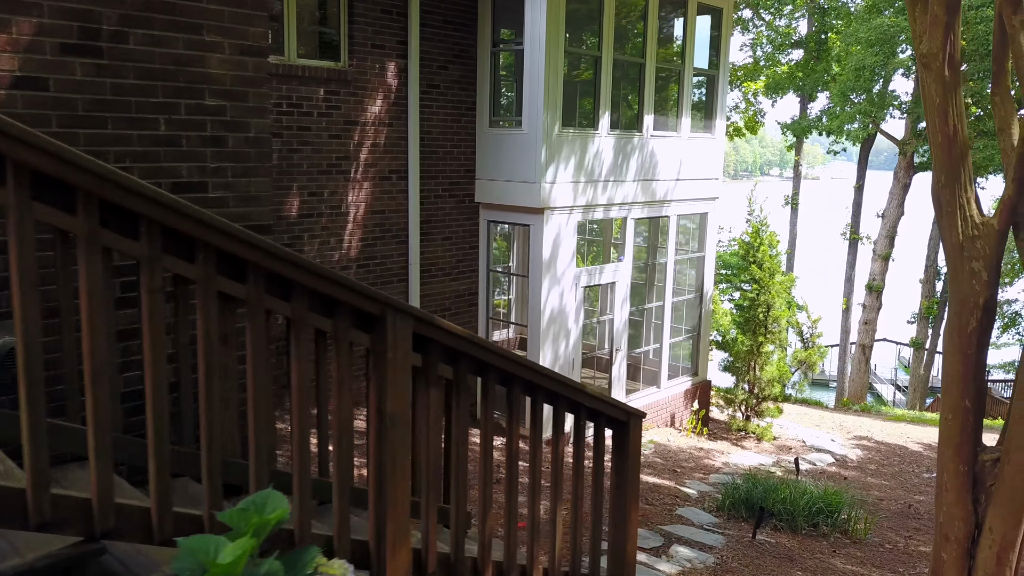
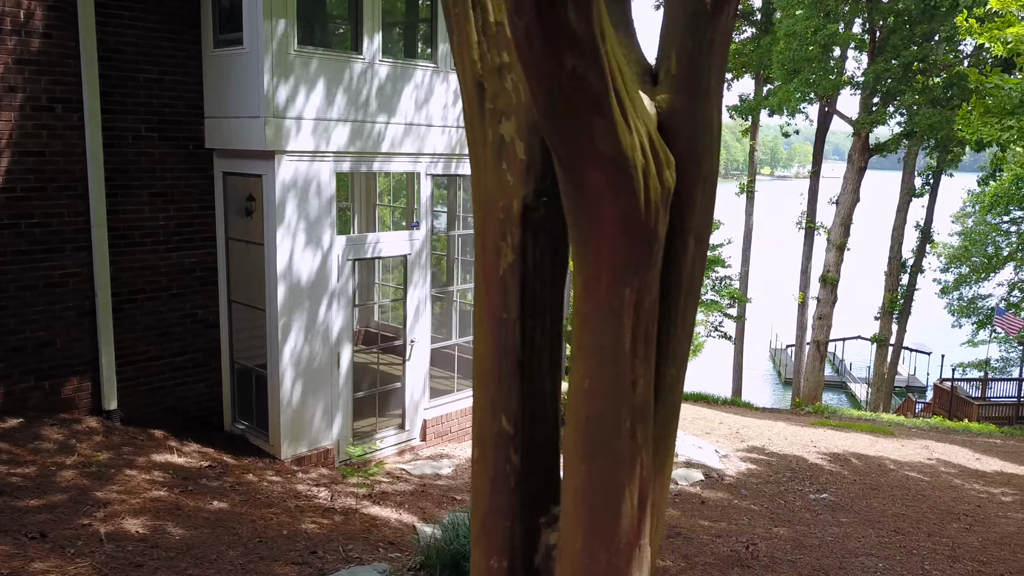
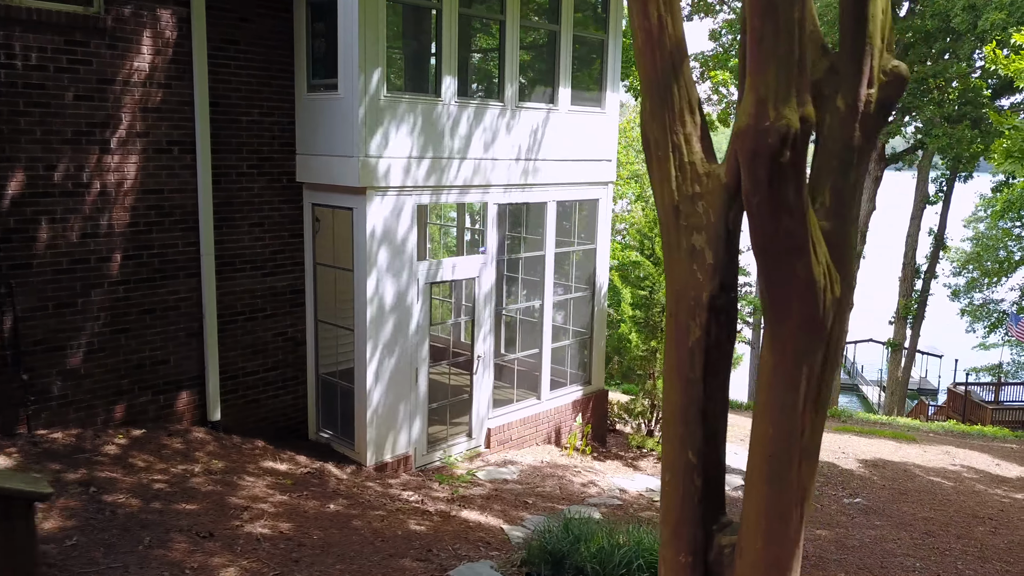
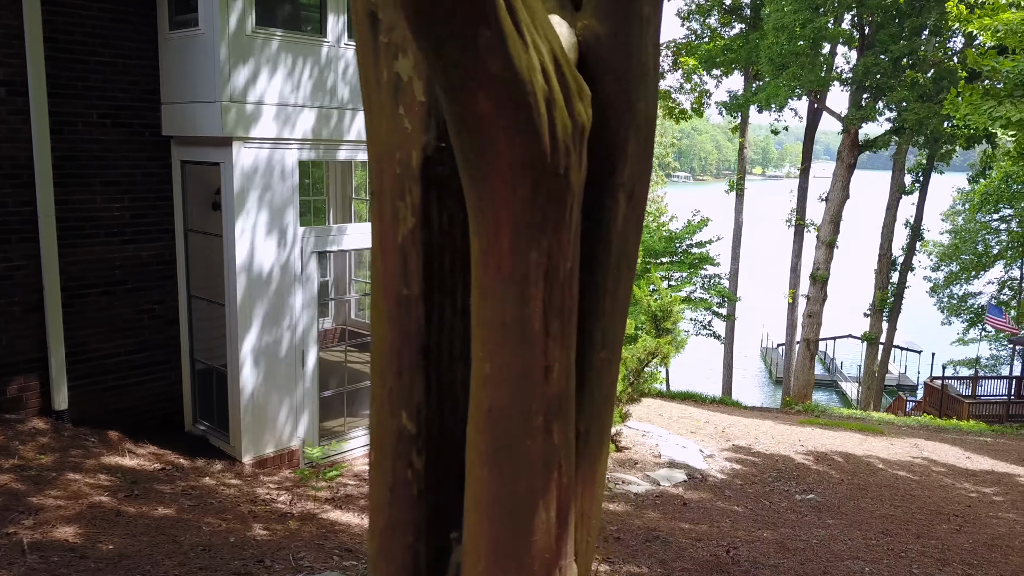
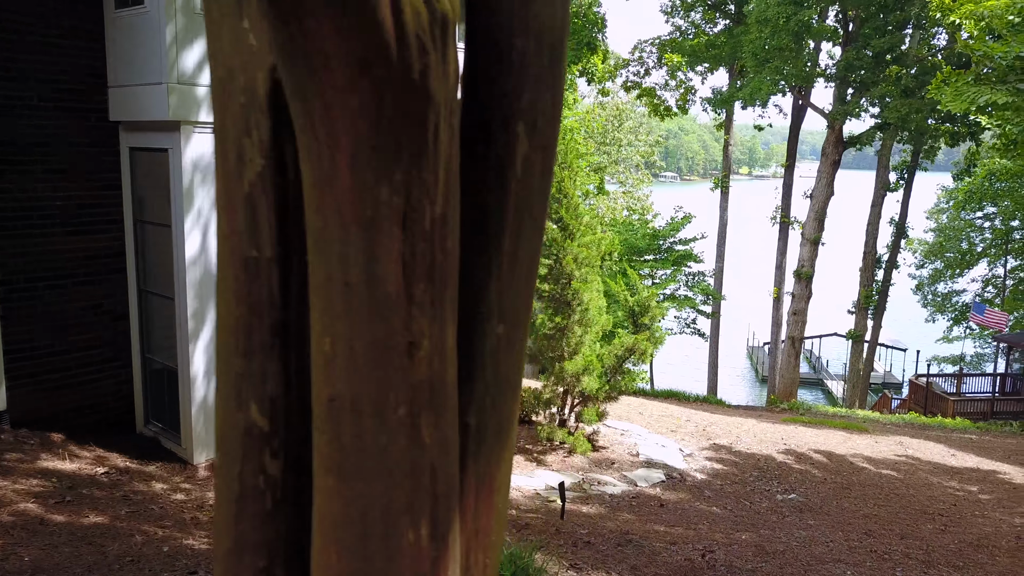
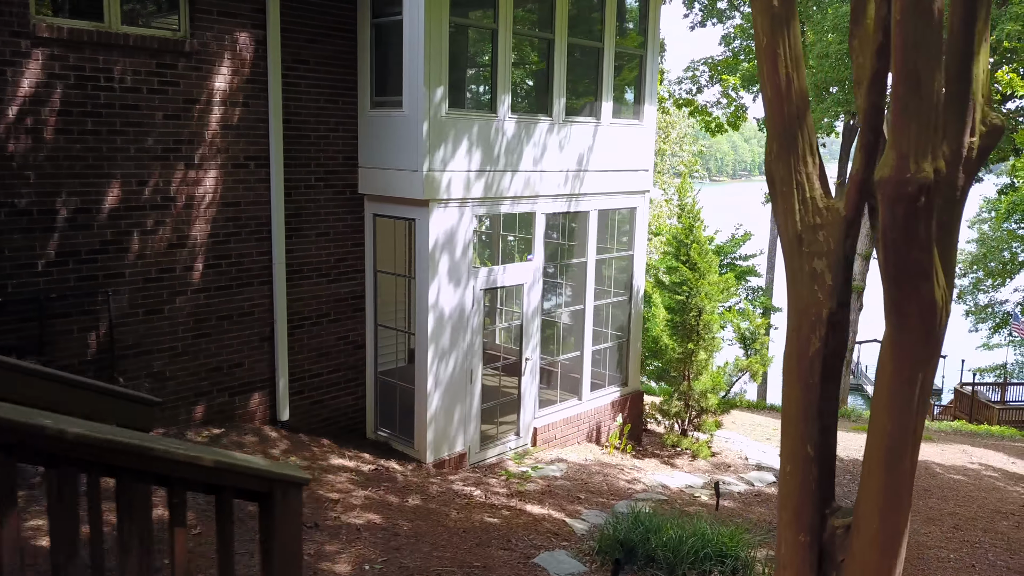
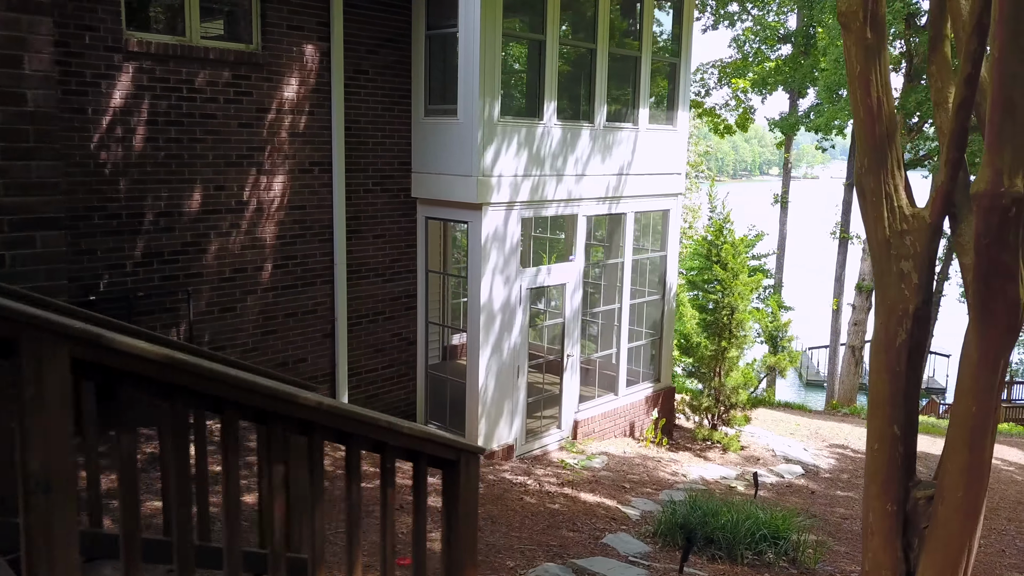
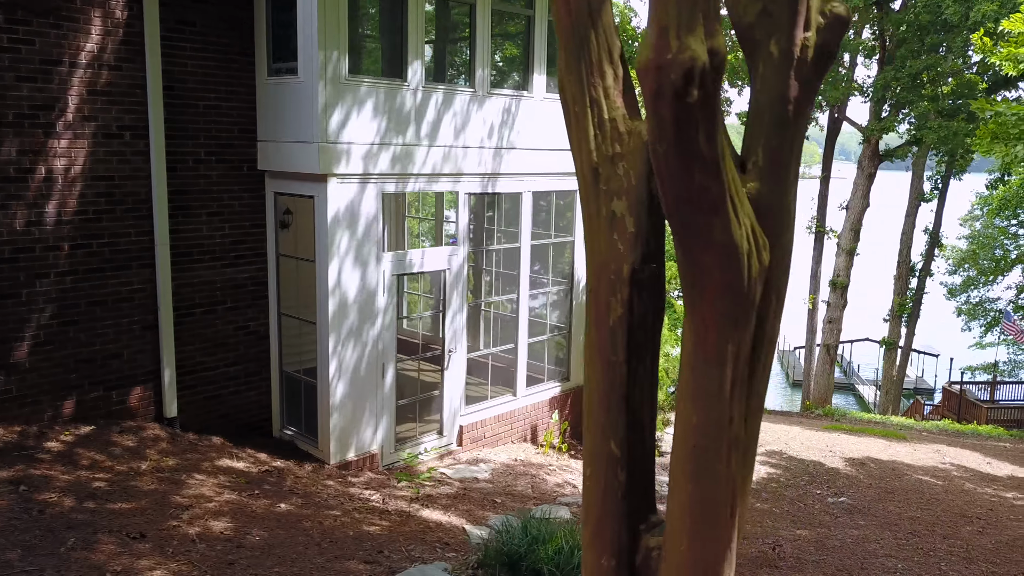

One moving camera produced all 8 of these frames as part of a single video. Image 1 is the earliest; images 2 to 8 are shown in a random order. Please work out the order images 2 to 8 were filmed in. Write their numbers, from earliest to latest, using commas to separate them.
7, 6, 3, 8, 2, 4, 5
